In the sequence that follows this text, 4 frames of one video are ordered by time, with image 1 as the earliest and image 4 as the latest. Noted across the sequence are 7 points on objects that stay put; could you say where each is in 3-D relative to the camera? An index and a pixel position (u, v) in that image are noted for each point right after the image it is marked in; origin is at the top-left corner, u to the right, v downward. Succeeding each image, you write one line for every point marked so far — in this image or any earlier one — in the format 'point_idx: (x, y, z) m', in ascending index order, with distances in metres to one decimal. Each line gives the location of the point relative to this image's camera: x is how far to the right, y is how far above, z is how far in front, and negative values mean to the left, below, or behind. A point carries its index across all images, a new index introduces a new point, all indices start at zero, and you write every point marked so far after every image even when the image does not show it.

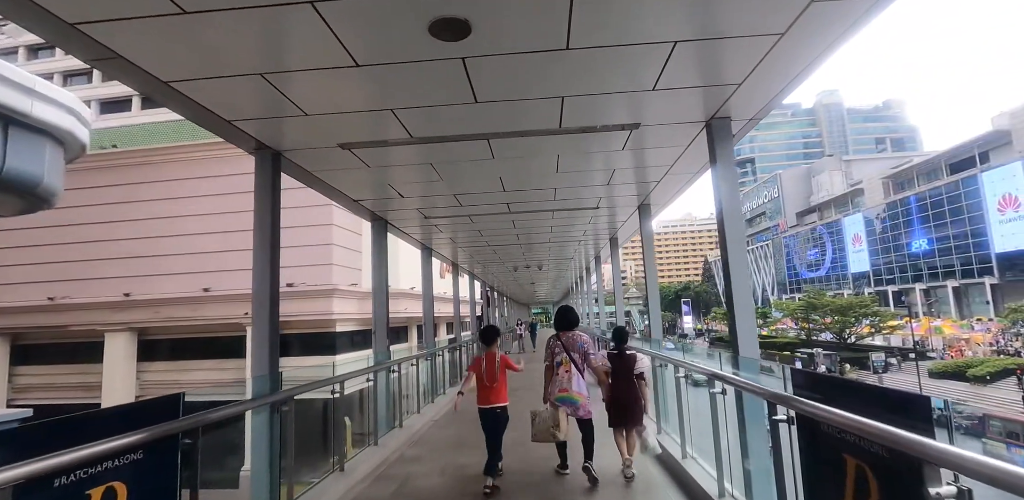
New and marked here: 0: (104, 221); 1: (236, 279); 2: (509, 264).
0: (-13.2, +1.0, +13.8) m
1: (-8.5, -0.9, +13.1) m
2: (-0.1, -0.2, +11.5) m
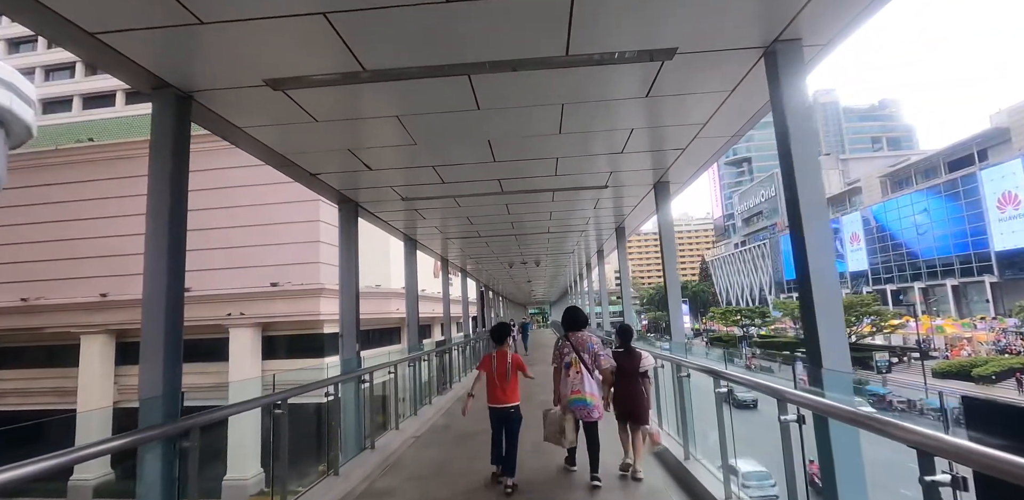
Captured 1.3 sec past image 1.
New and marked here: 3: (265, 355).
0: (-13.3, +1.0, +13.4) m
1: (-8.6, -0.9, +12.7) m
2: (-0.2, -0.2, +11.2) m
3: (-7.1, -3.0, +12.3) m
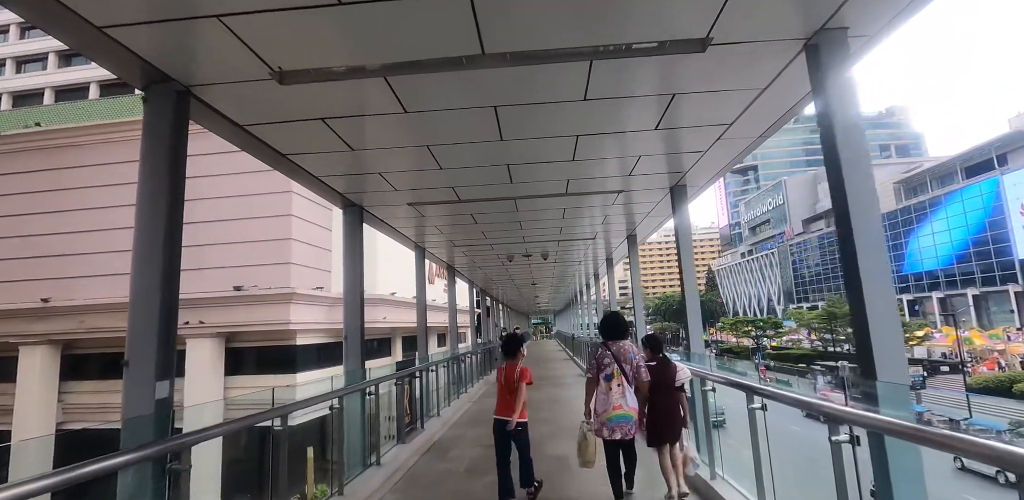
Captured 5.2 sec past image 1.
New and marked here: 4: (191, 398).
0: (-13.3, +0.9, +12.5) m
1: (-8.6, -1.0, +11.7) m
2: (-0.2, -0.2, +10.1) m
3: (-7.1, -3.1, +11.2) m
4: (-7.8, -3.6, +10.7) m
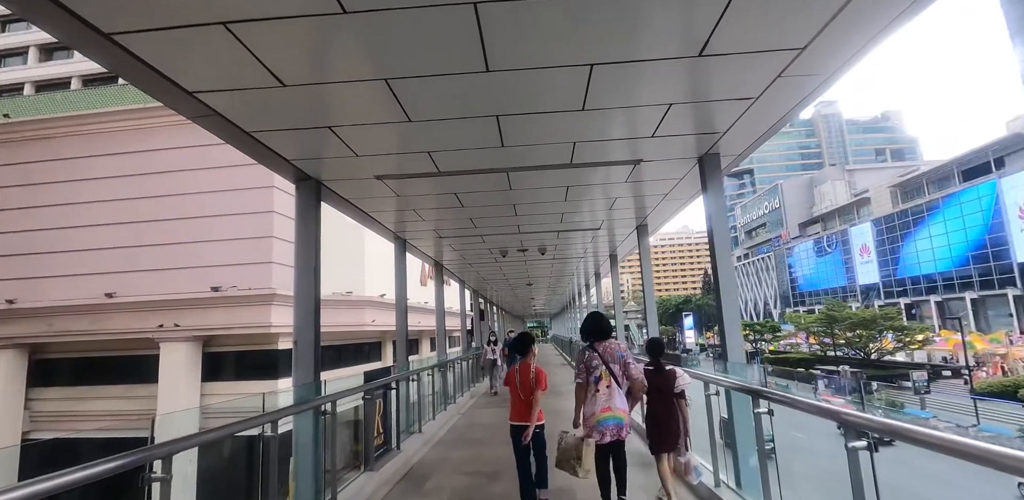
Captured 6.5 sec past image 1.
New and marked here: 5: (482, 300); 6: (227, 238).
0: (-13.4, +0.9, +12.0) m
1: (-8.7, -1.0, +11.3) m
2: (-0.3, -0.3, +9.8) m
3: (-7.2, -3.1, +10.8) m
4: (-7.9, -3.7, +10.3) m
5: (-1.1, -2.3, +18.9) m
6: (-7.1, +0.2, +11.5) m
